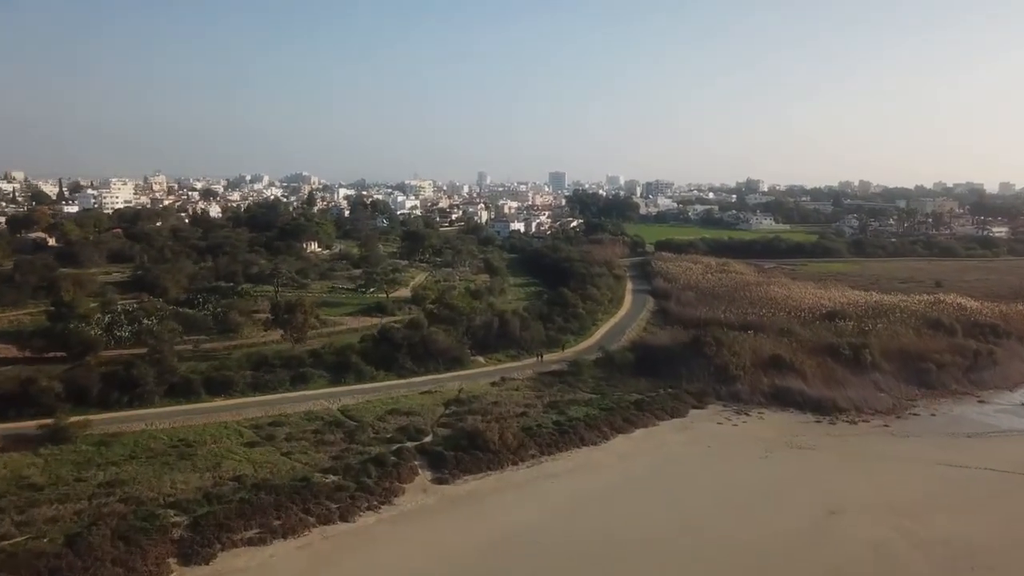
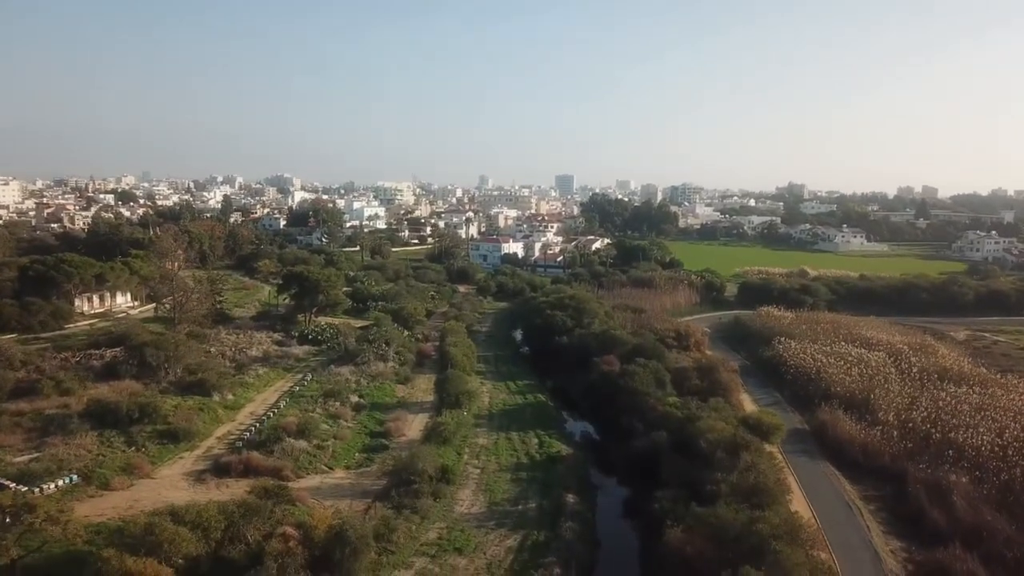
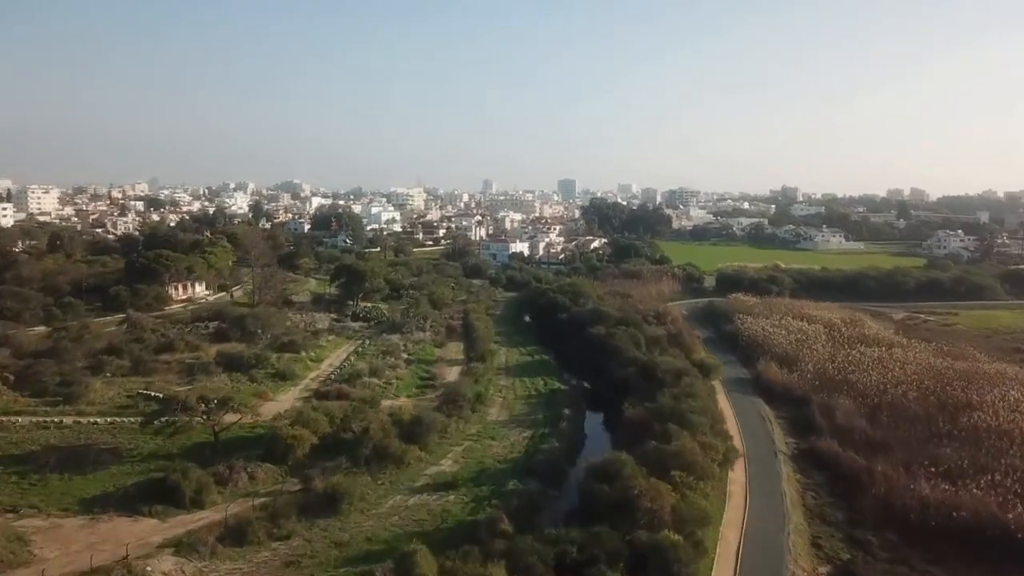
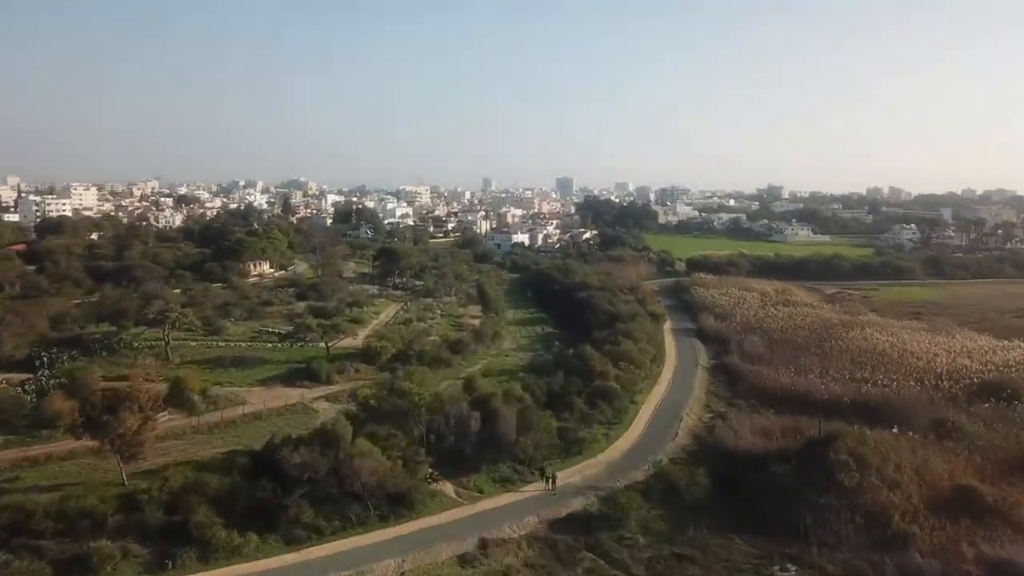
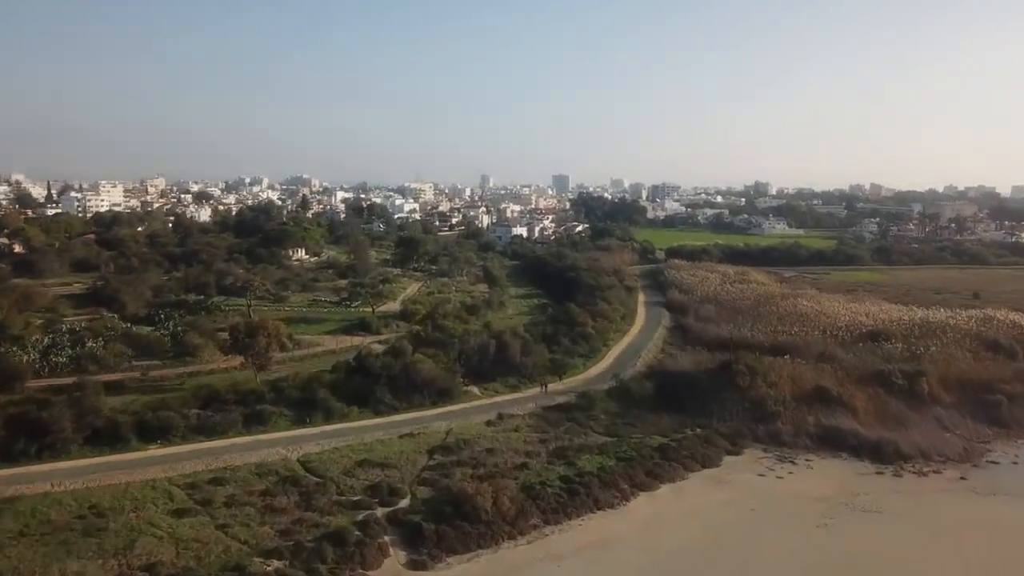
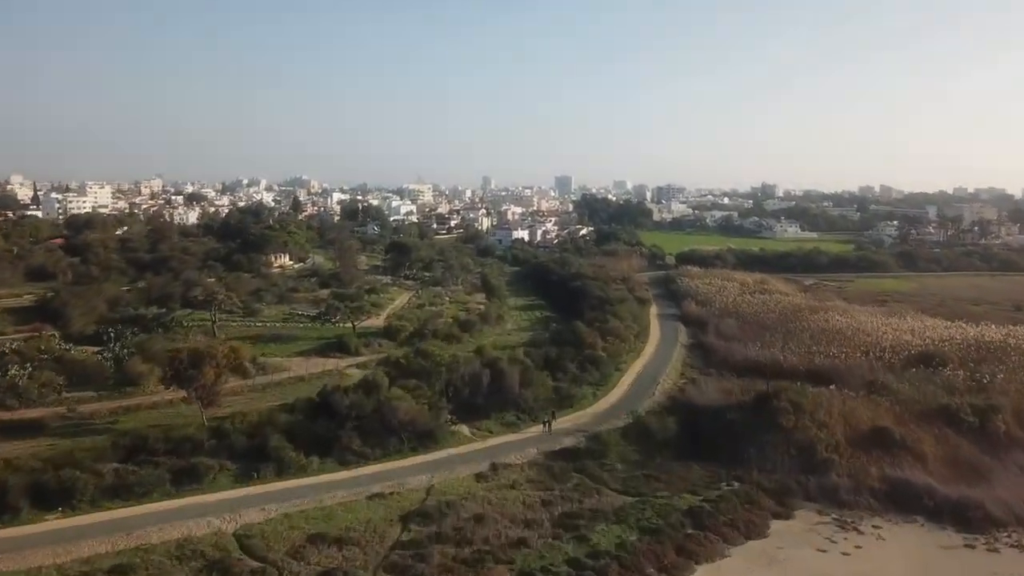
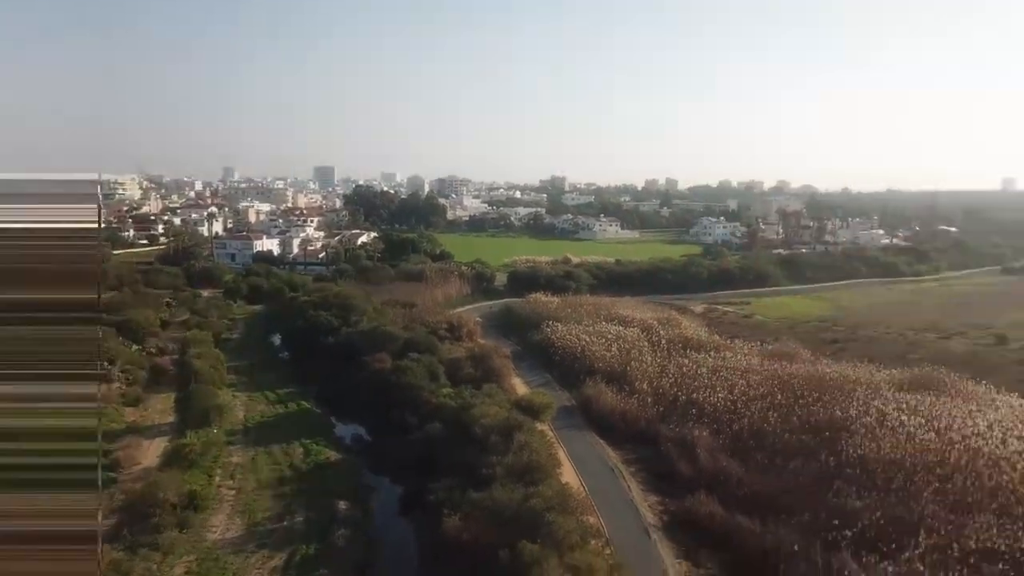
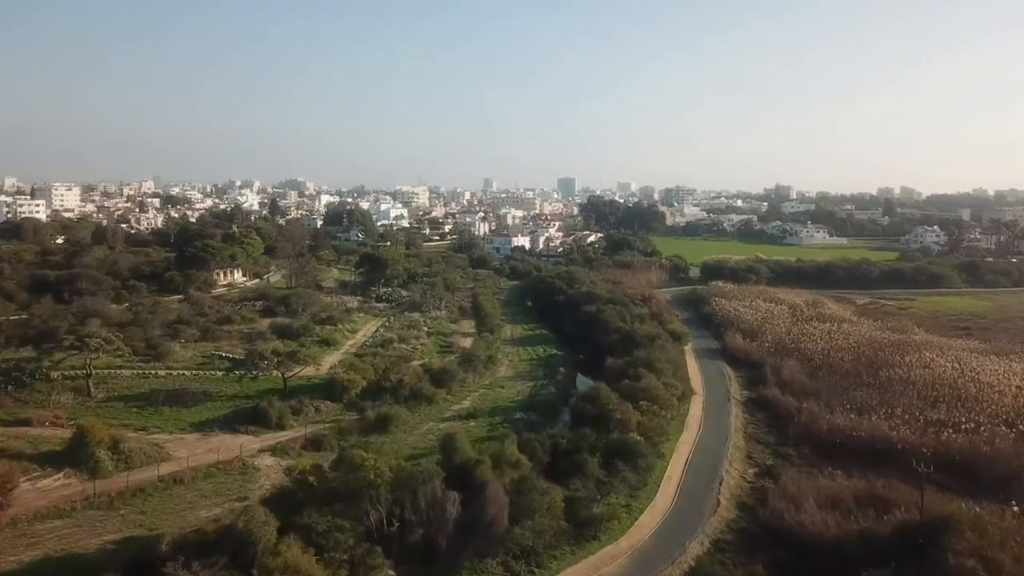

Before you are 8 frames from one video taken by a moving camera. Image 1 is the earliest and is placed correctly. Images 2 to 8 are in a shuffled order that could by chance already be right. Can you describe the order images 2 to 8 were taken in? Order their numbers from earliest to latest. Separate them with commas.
5, 6, 4, 8, 3, 2, 7
